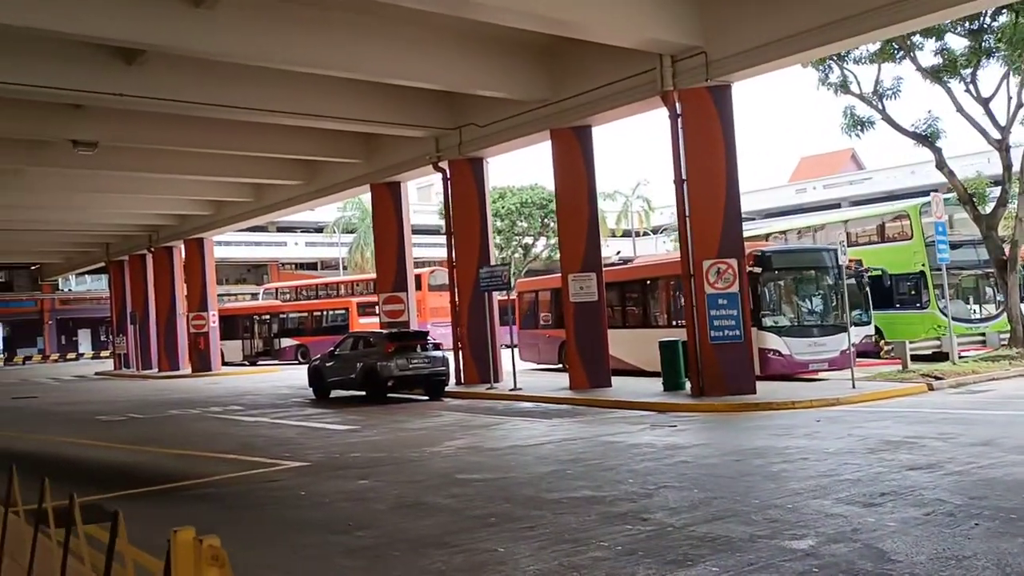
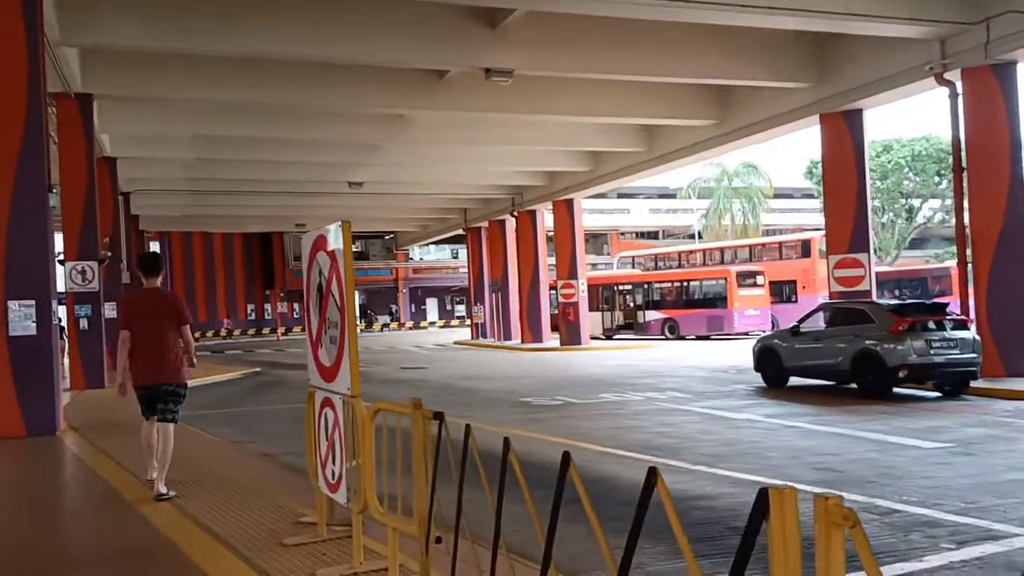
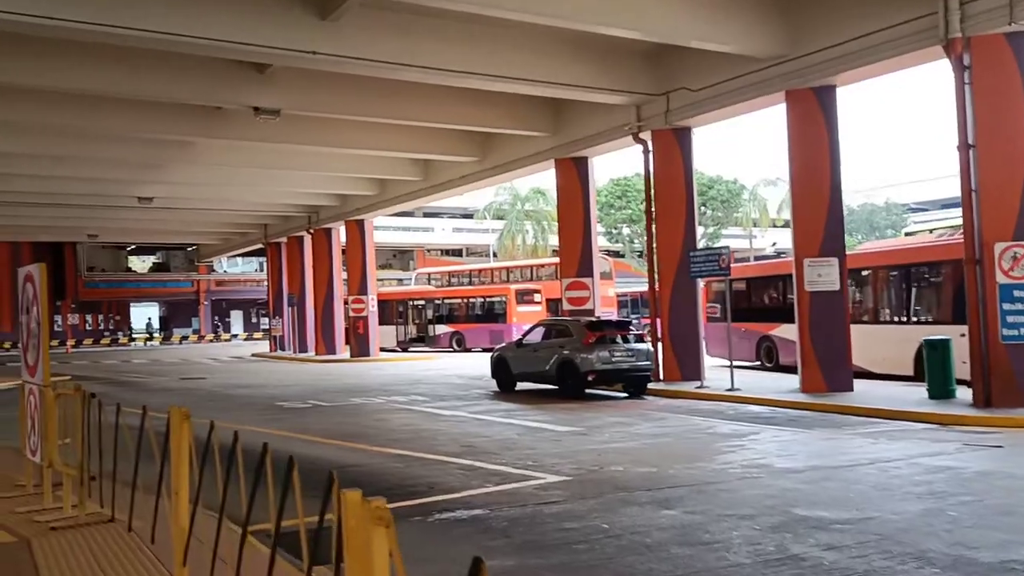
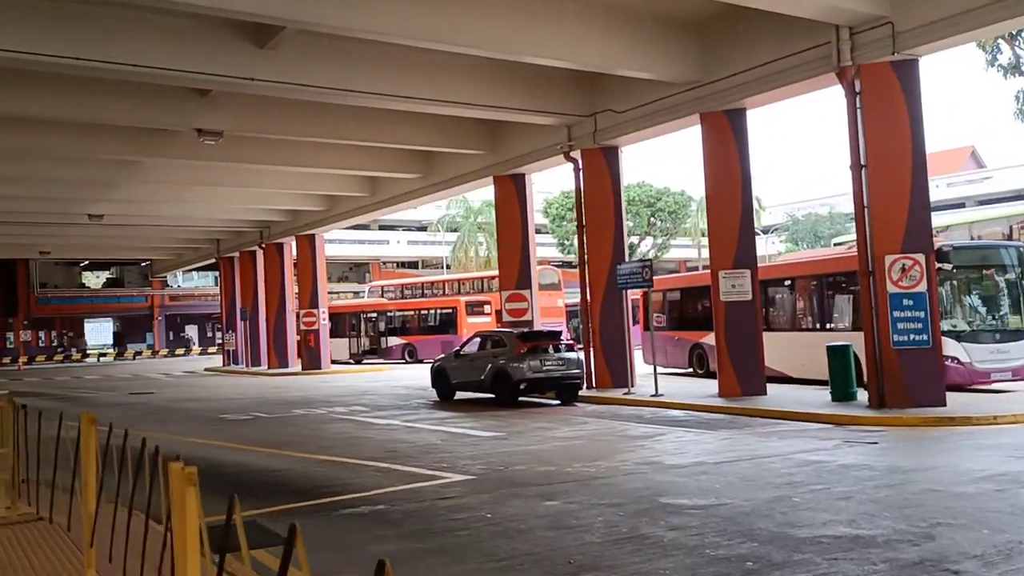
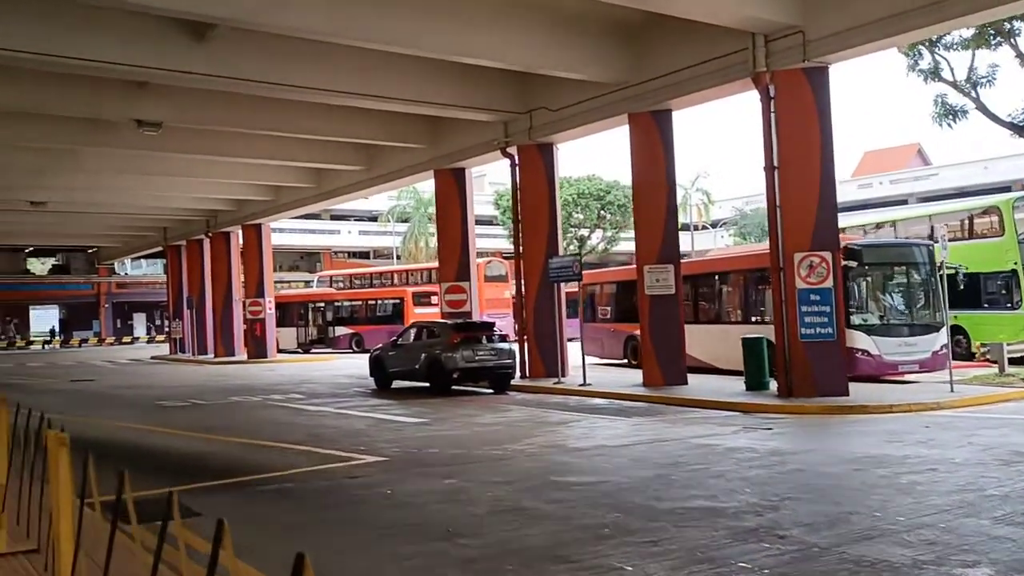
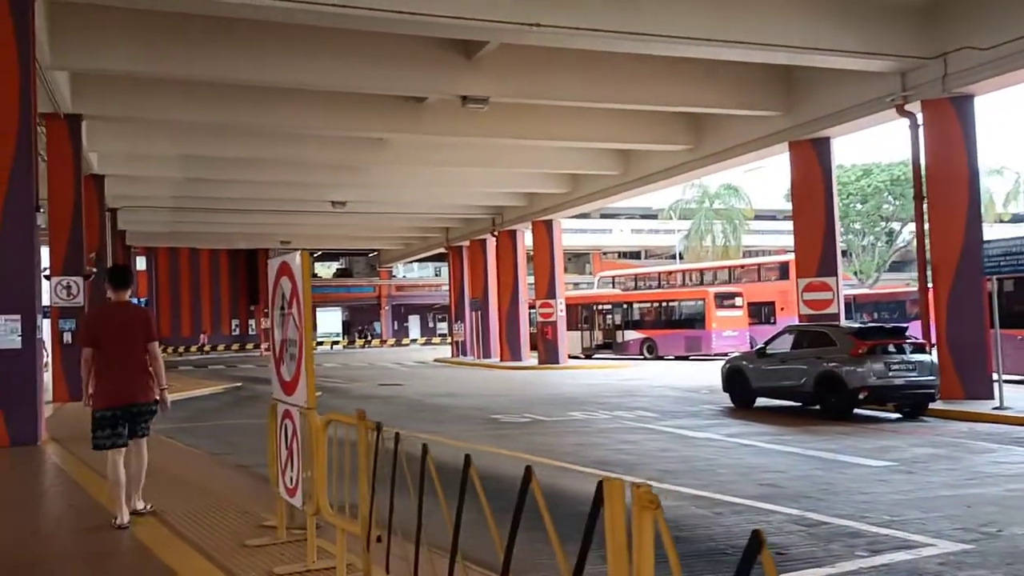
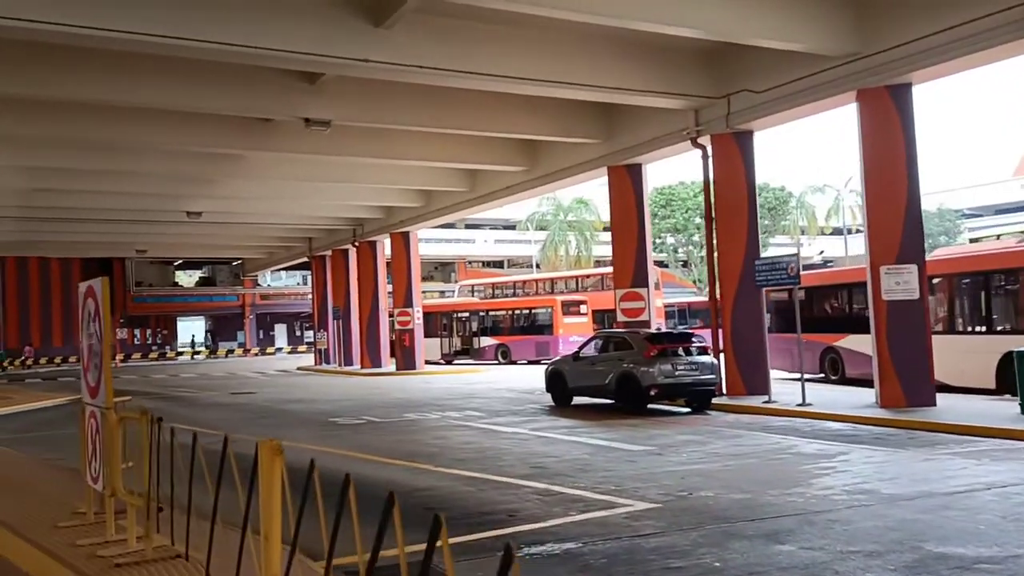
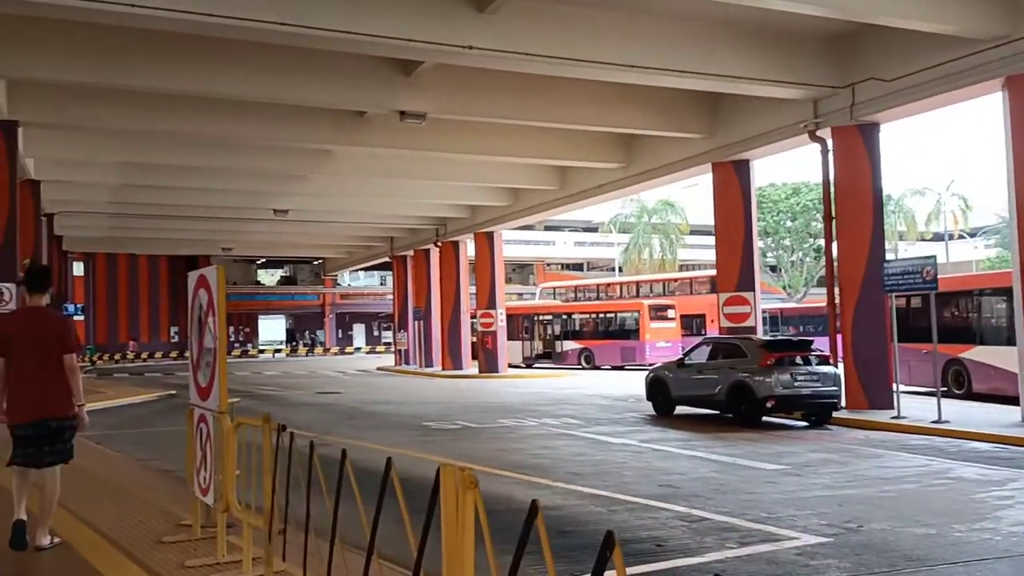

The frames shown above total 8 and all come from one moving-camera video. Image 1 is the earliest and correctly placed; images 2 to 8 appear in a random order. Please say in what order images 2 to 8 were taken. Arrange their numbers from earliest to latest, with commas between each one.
5, 4, 3, 7, 8, 6, 2
